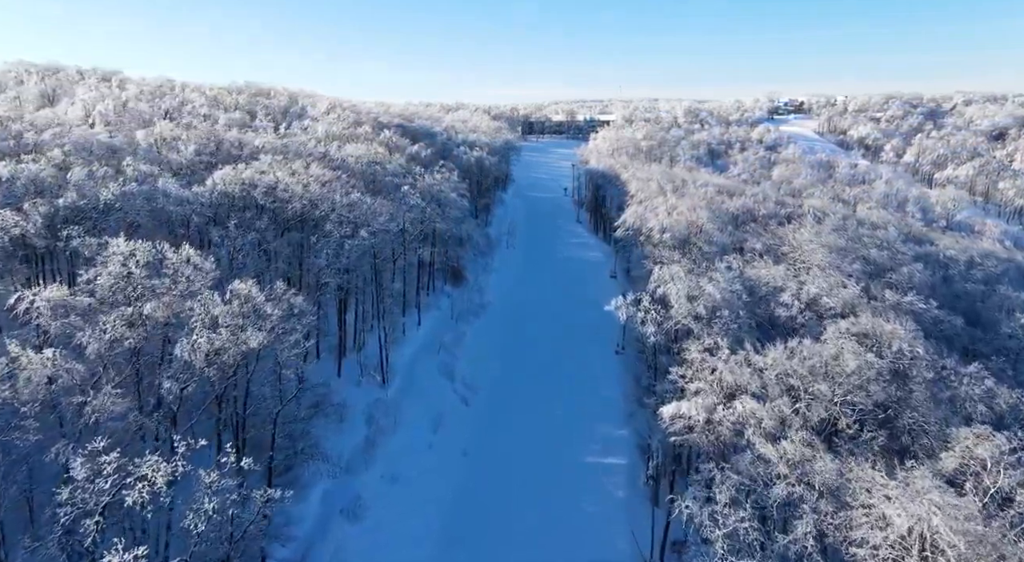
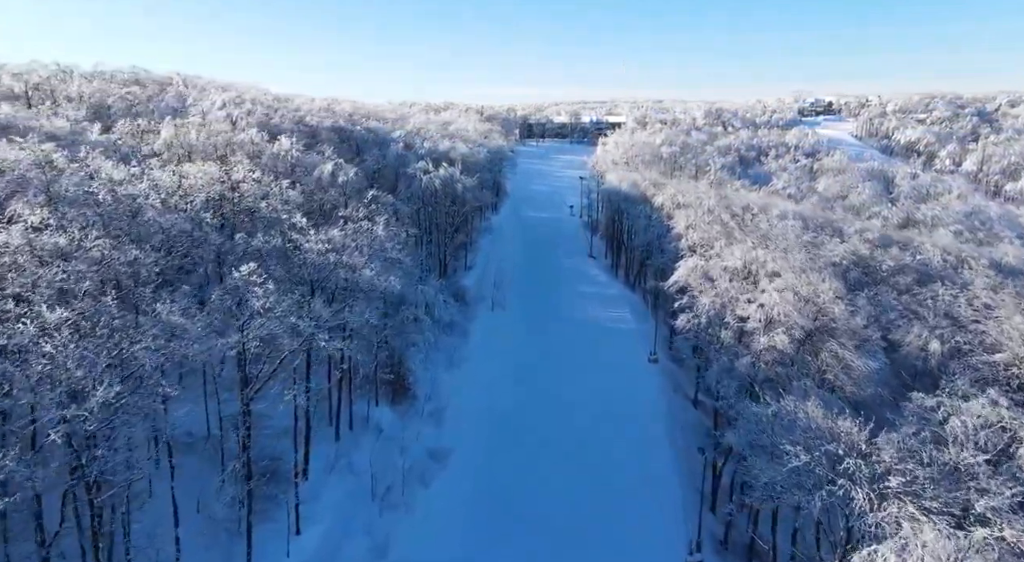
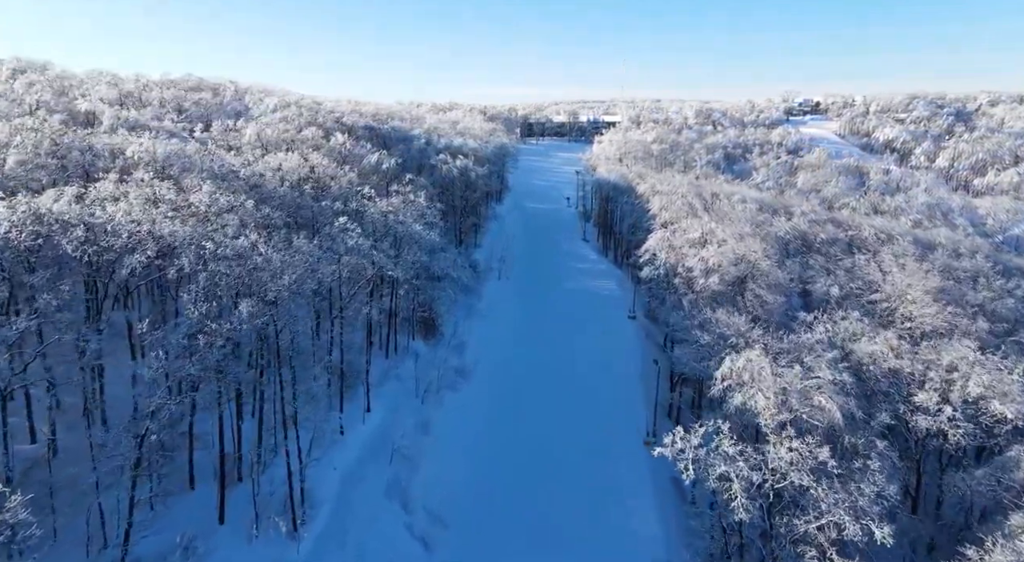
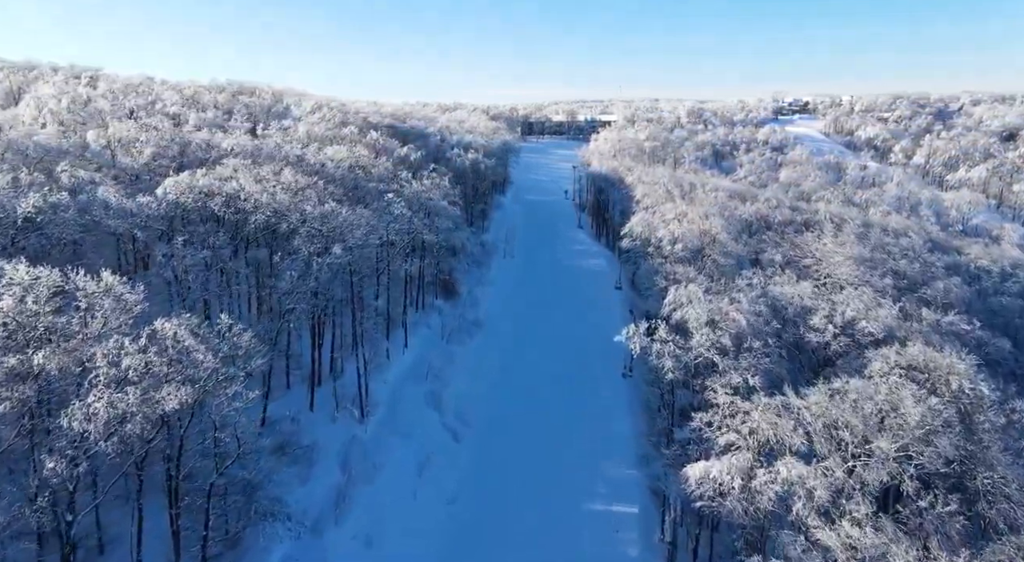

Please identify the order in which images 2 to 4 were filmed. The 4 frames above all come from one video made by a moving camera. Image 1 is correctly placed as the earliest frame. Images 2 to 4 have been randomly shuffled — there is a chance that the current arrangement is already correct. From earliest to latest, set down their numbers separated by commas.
4, 3, 2
